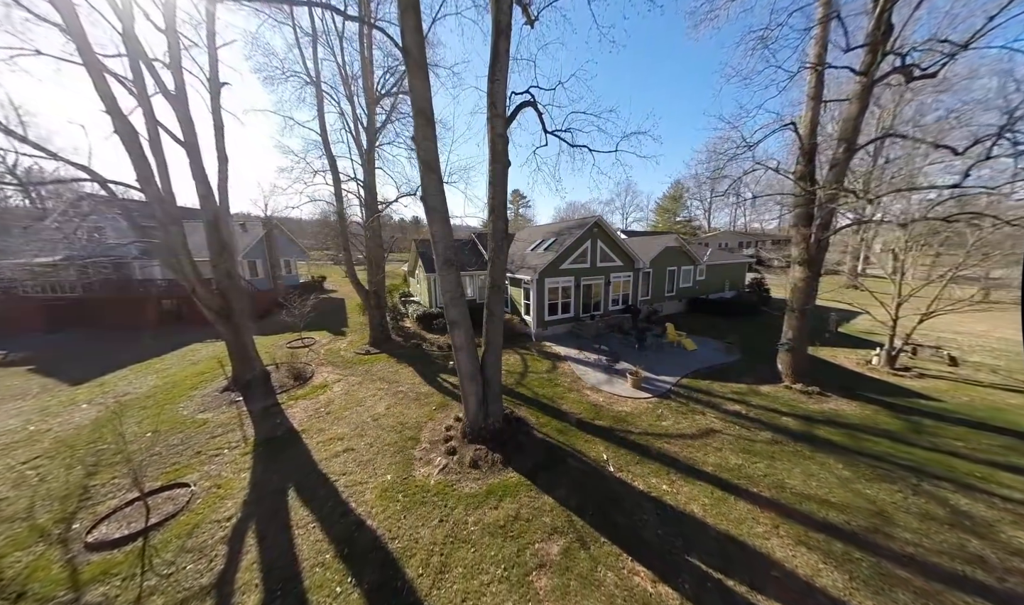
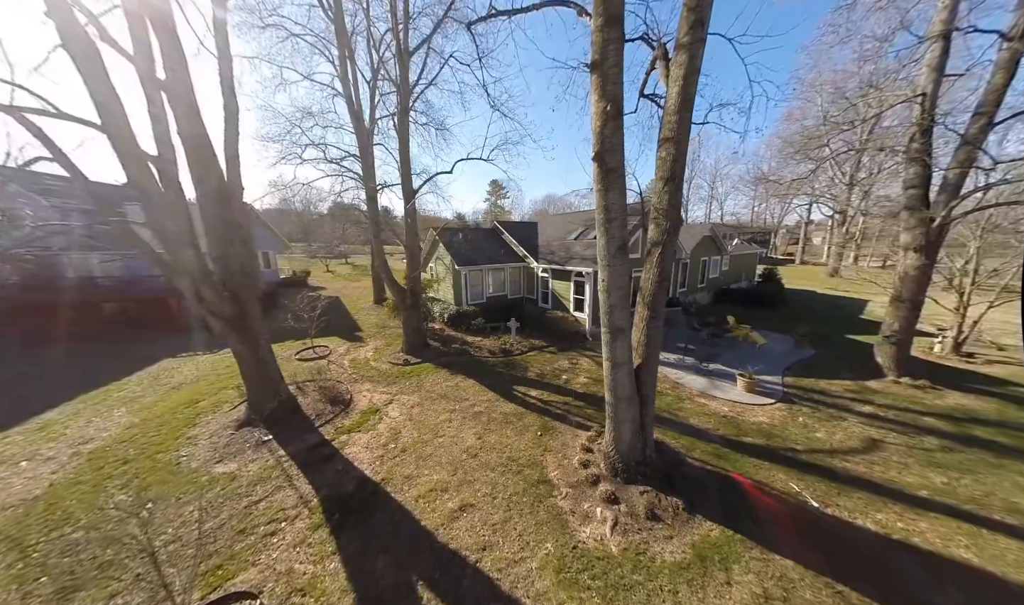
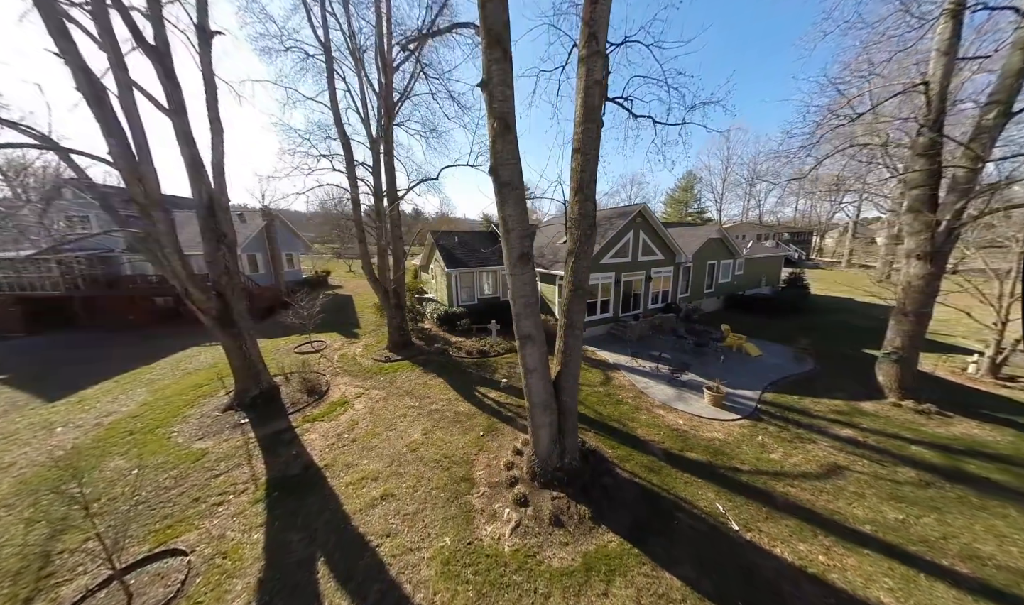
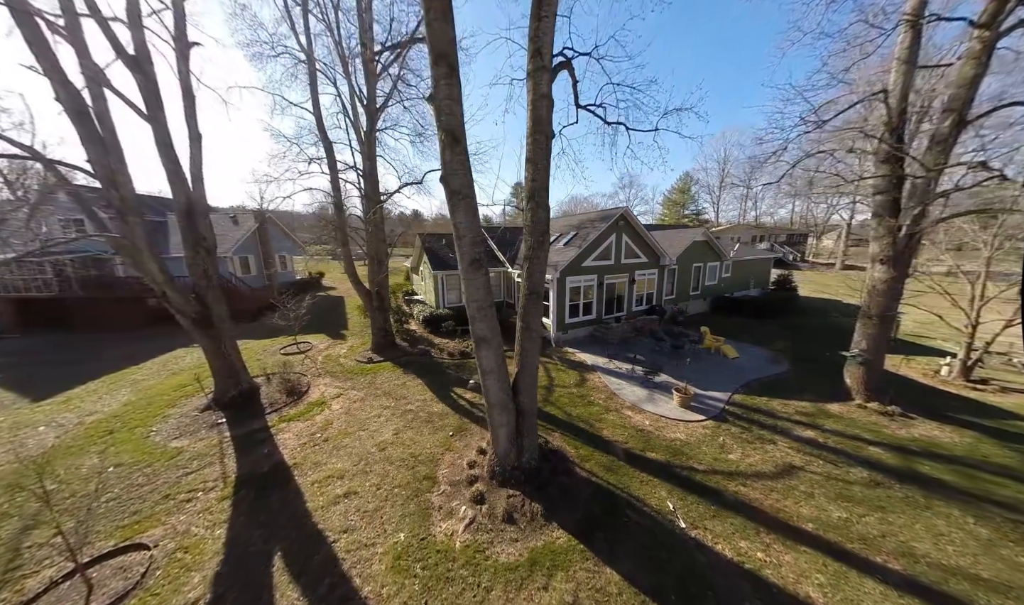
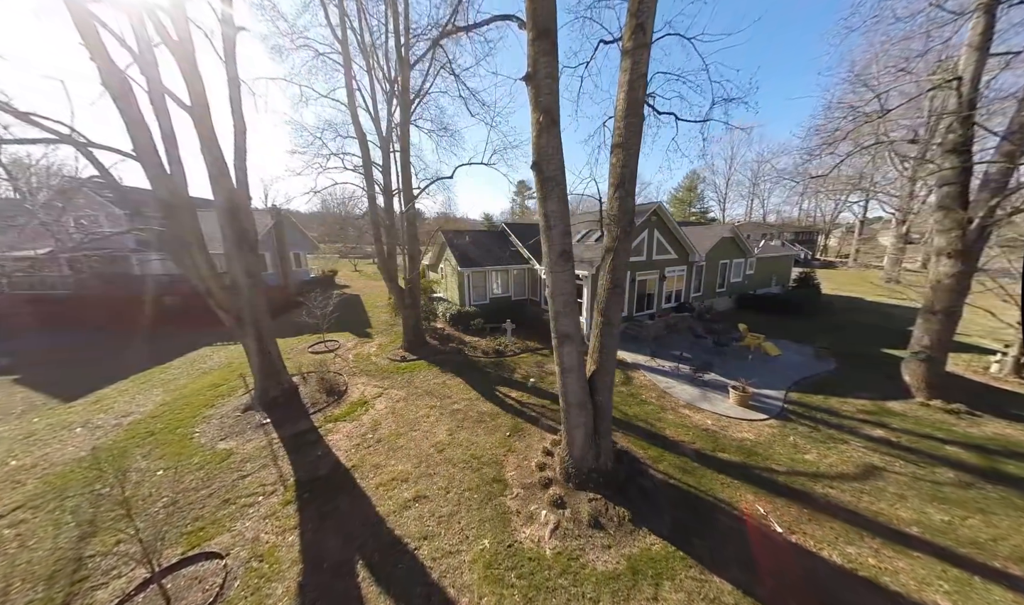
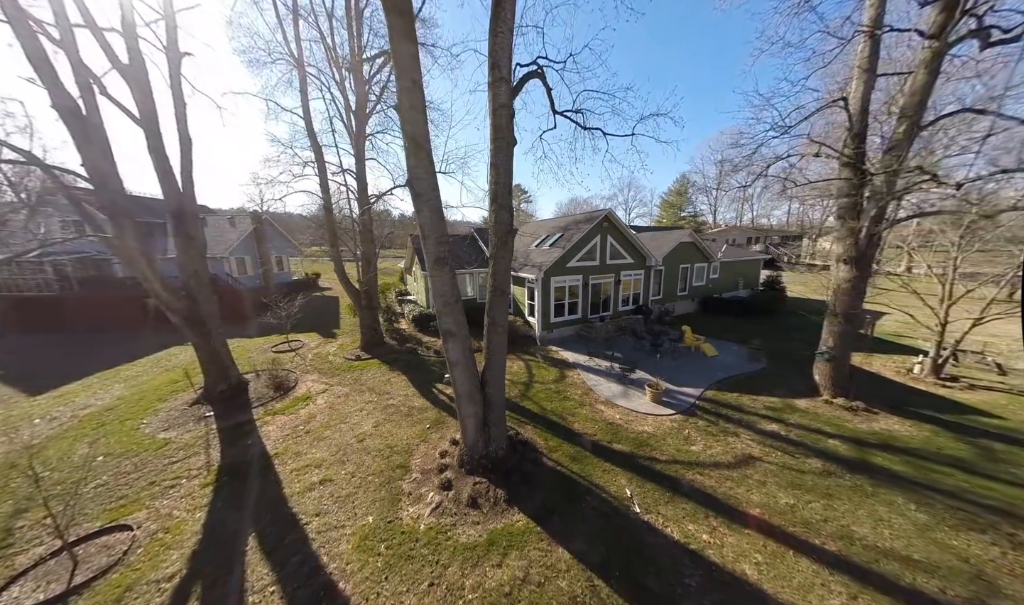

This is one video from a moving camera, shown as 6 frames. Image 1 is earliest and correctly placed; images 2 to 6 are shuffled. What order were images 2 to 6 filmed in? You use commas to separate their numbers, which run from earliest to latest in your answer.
6, 4, 3, 5, 2
